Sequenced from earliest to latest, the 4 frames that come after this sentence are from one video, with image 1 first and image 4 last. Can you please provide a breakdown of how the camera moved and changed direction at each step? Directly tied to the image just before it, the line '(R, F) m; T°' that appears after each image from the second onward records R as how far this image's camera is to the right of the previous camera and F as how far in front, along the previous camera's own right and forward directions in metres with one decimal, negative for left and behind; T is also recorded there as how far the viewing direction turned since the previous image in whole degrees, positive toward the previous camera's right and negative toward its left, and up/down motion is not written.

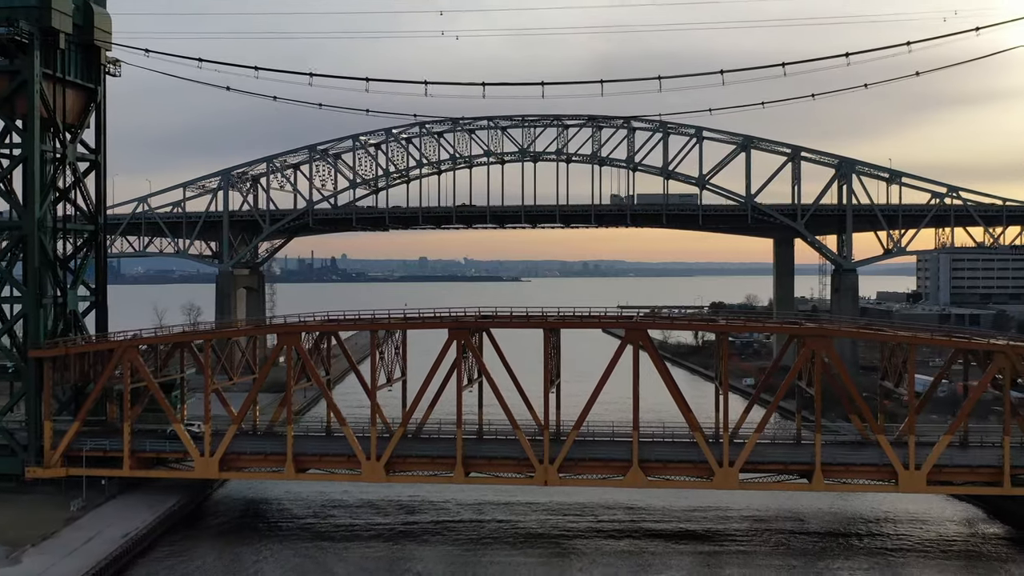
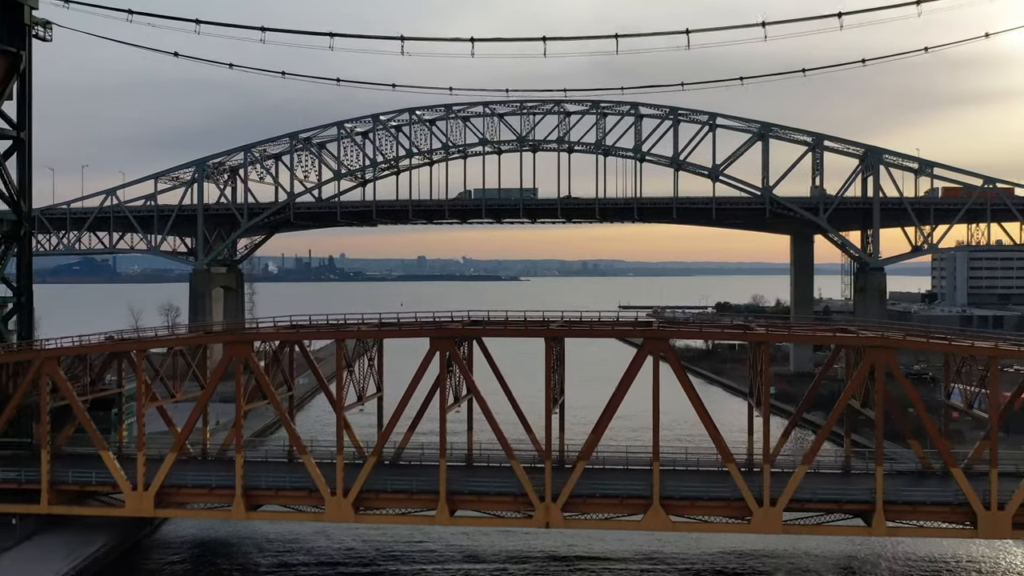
(+0.1, +3.6) m; 0°
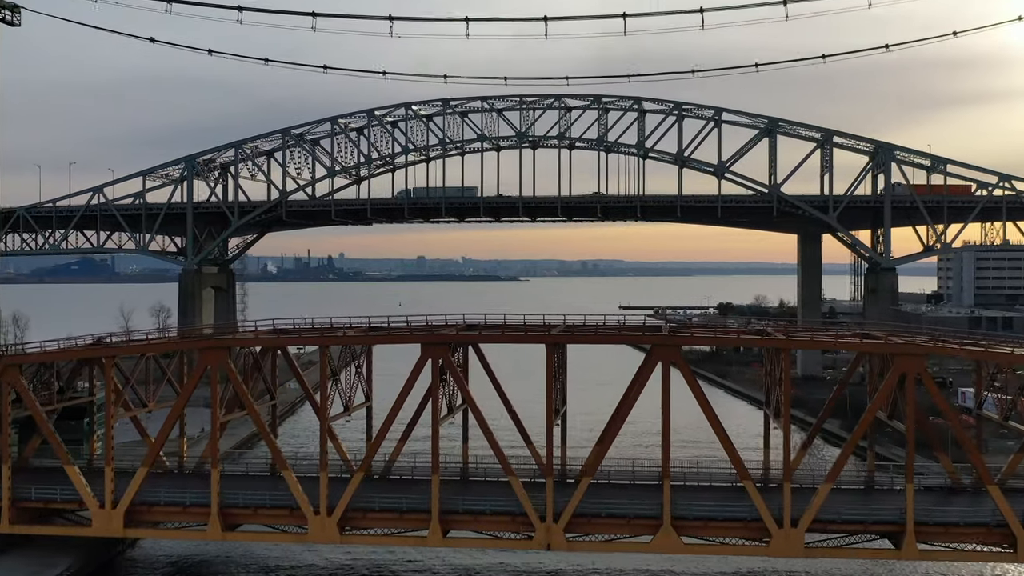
(0.0, +1.3) m; 0°
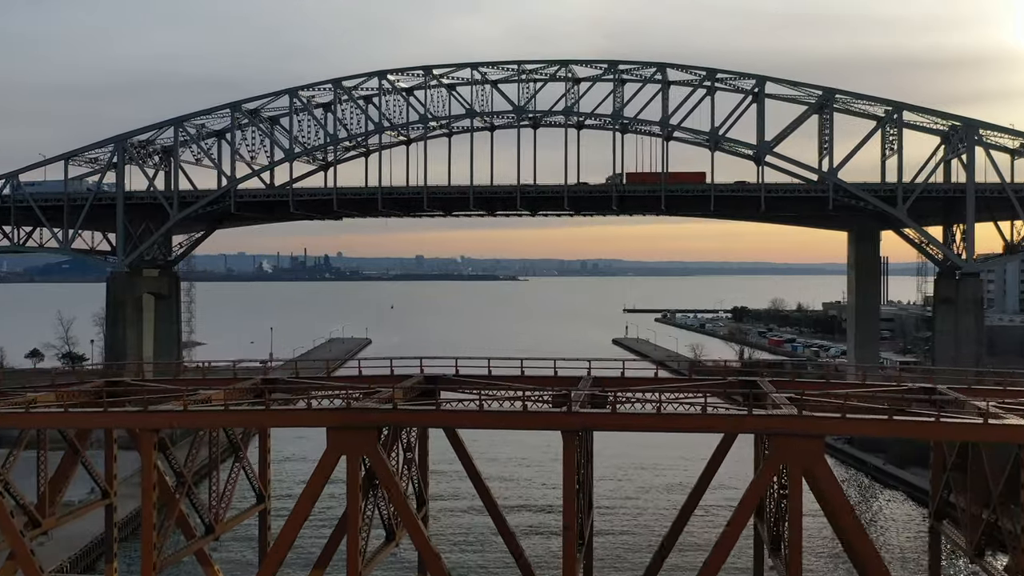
(+0.1, +7.3) m; 0°
